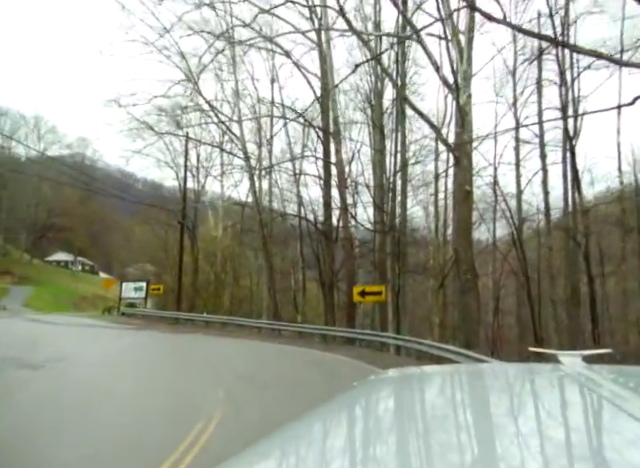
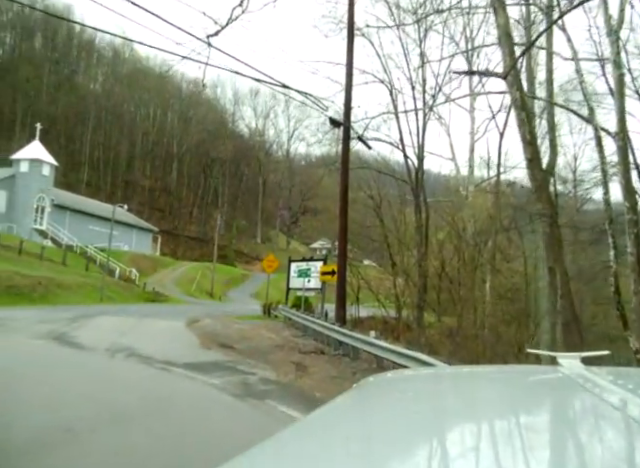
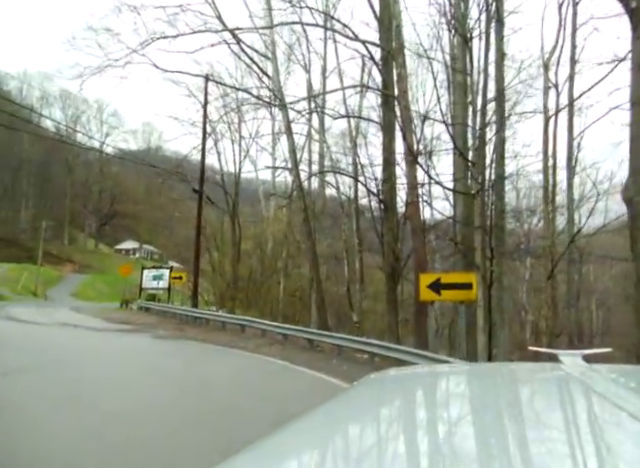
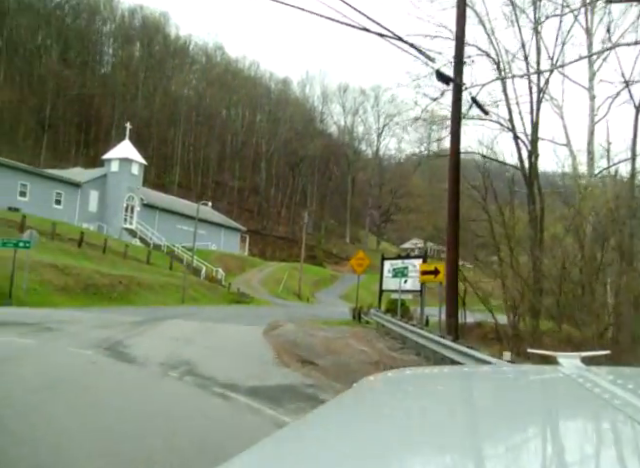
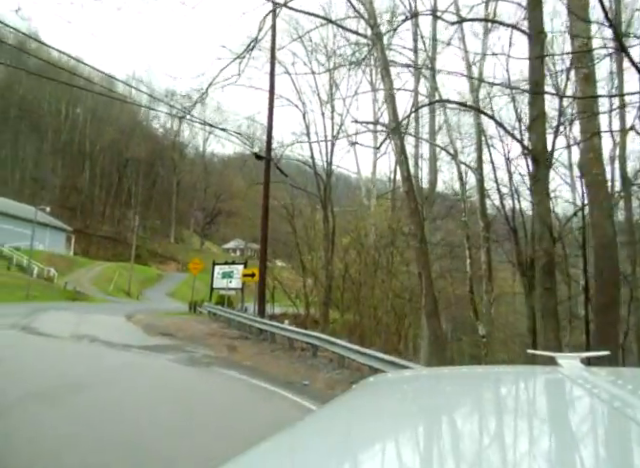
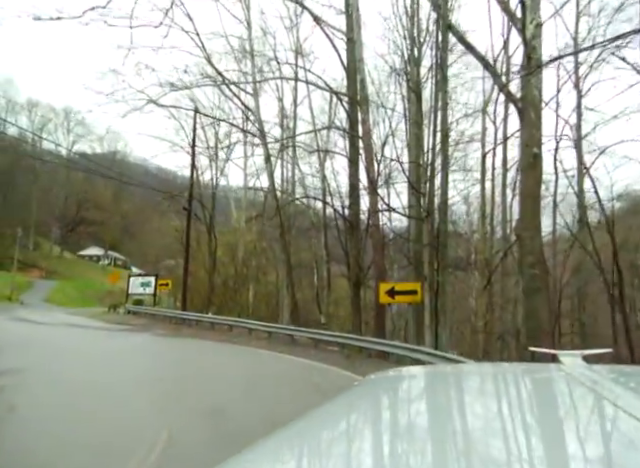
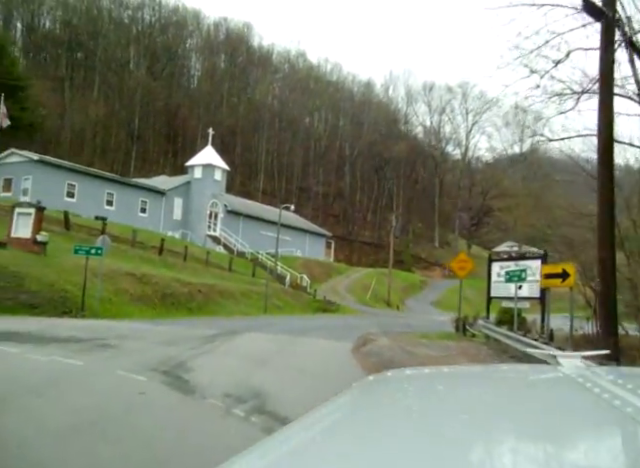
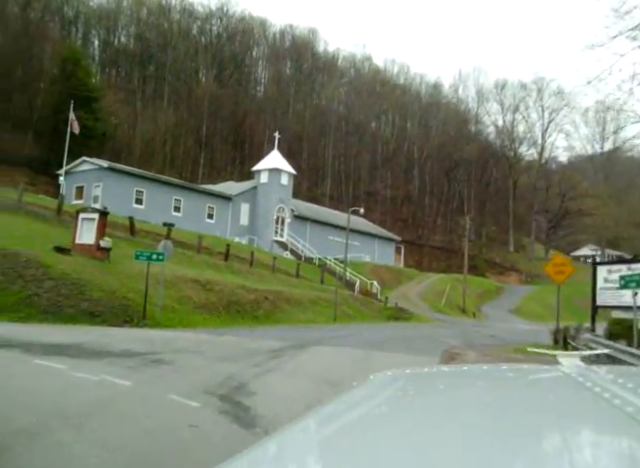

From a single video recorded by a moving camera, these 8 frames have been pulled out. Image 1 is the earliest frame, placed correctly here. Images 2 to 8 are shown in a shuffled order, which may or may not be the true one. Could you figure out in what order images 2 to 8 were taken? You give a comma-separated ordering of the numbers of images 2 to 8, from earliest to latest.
6, 3, 5, 2, 4, 7, 8
